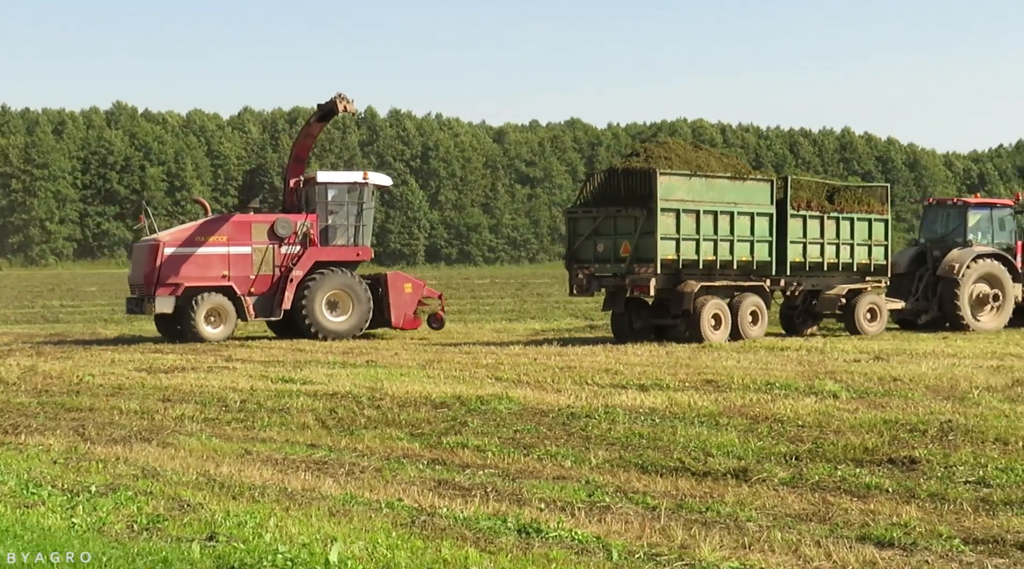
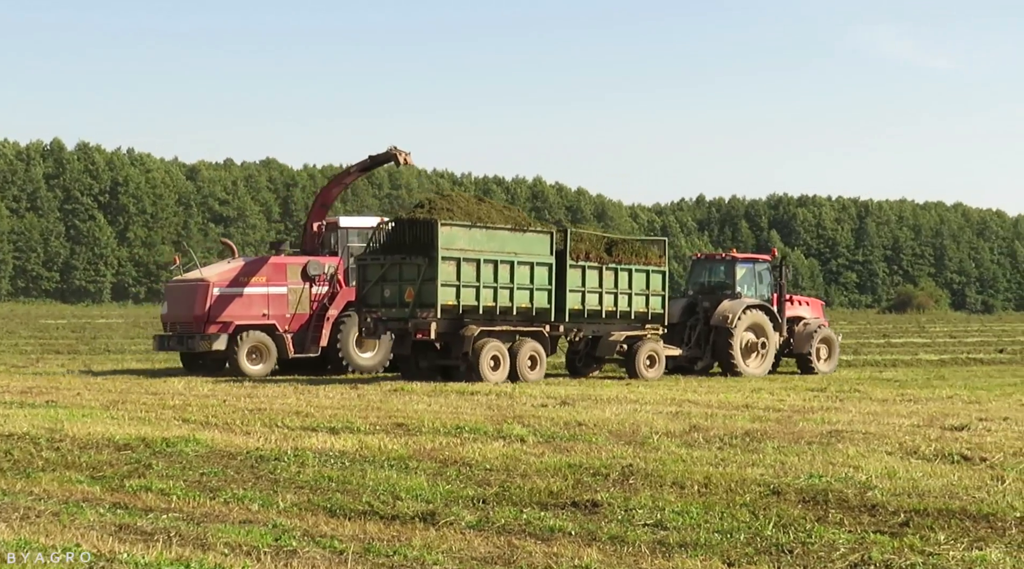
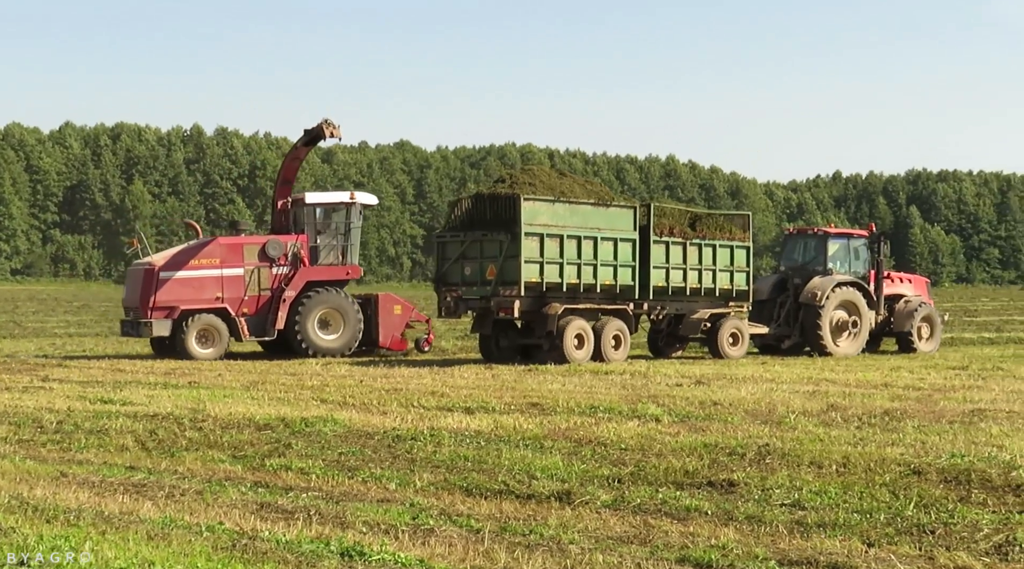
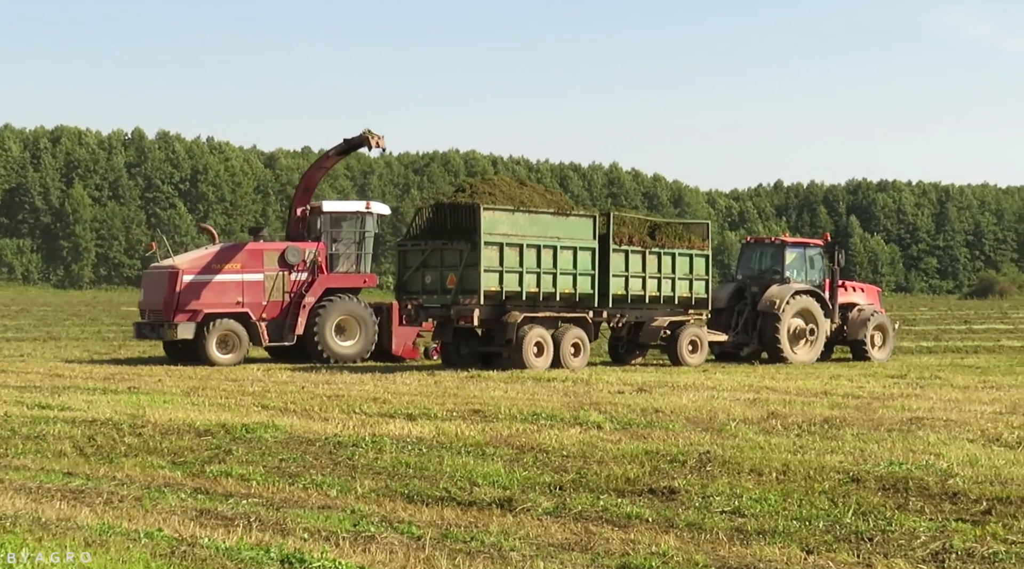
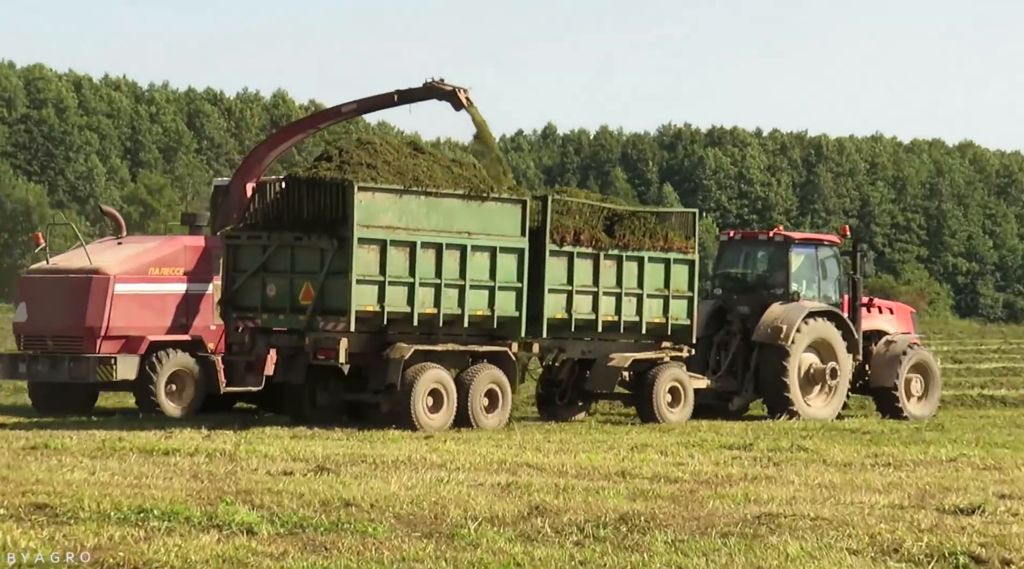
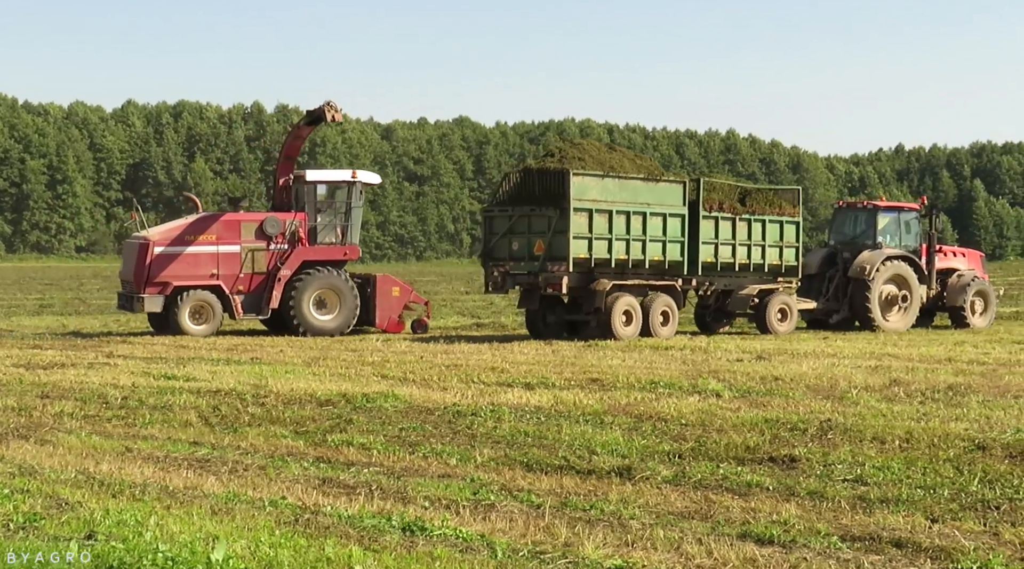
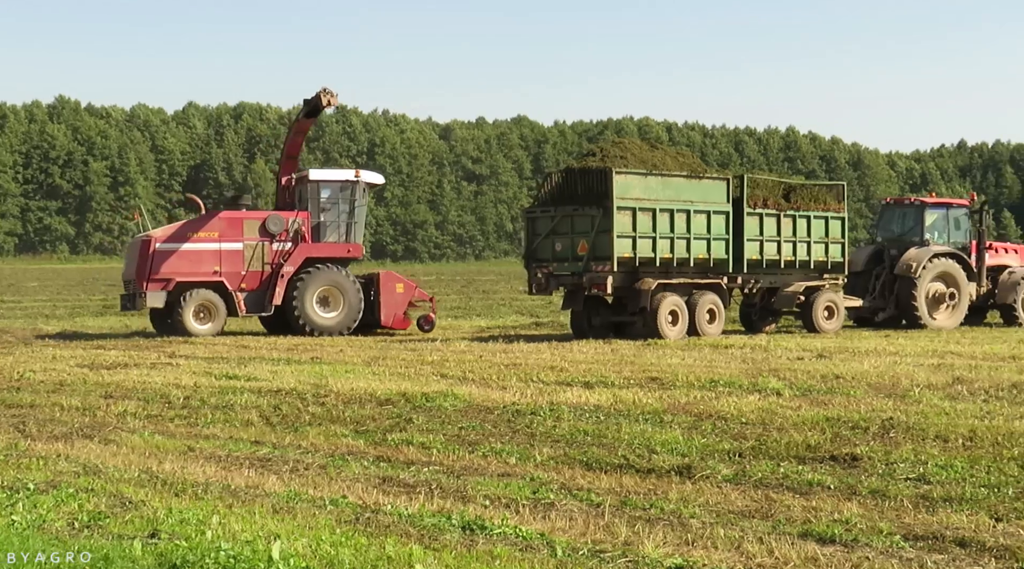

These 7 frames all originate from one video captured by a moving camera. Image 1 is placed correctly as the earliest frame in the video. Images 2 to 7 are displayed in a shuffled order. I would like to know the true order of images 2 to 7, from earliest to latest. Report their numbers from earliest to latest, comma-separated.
7, 6, 3, 4, 2, 5
